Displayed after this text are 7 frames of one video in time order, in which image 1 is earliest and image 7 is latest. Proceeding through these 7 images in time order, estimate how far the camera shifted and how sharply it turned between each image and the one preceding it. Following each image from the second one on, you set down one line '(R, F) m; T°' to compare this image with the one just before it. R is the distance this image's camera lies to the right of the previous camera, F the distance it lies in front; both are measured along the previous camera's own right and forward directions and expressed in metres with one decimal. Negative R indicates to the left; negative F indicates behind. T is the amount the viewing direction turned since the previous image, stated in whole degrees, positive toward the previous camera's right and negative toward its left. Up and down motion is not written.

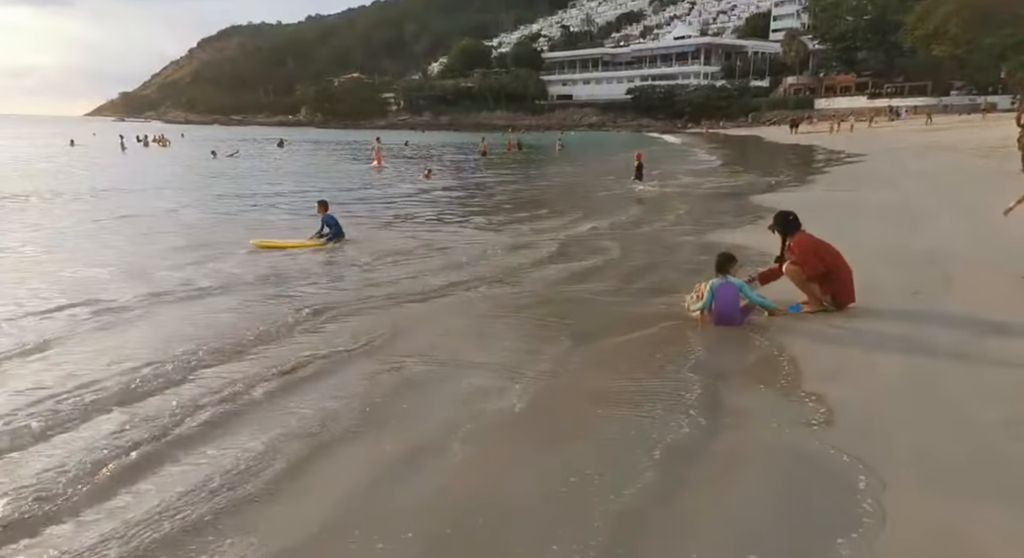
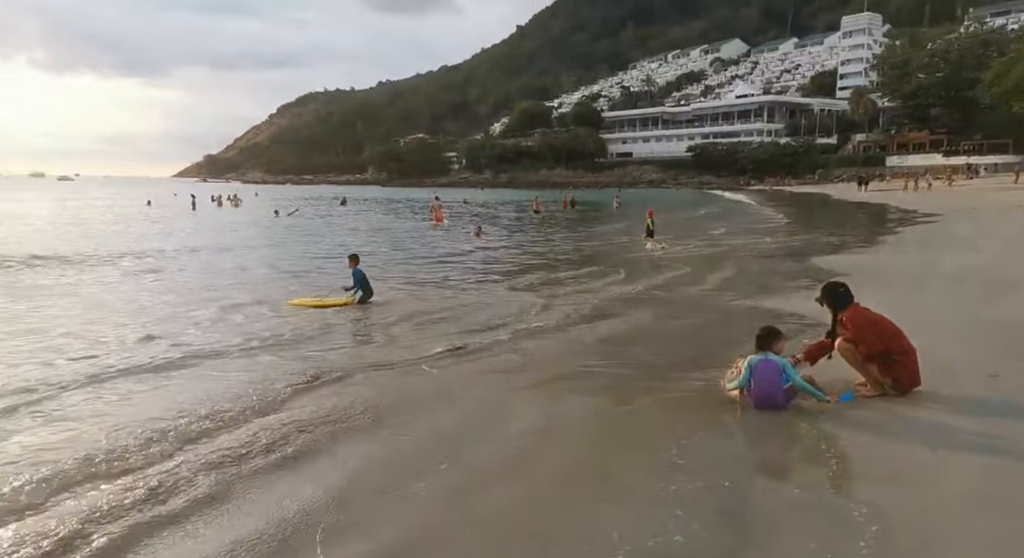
(+0.3, +0.6) m; -5°
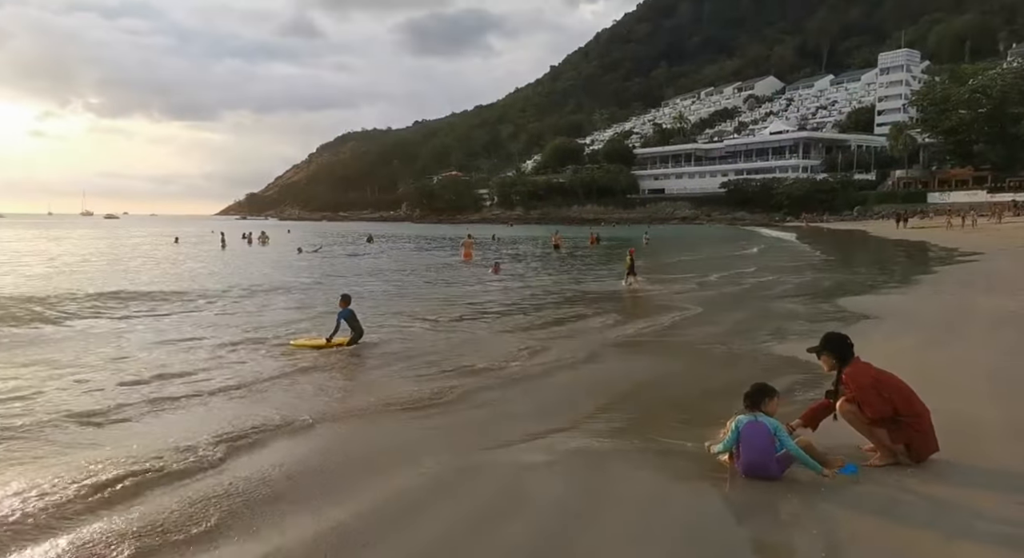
(+0.5, +0.6) m; -3°
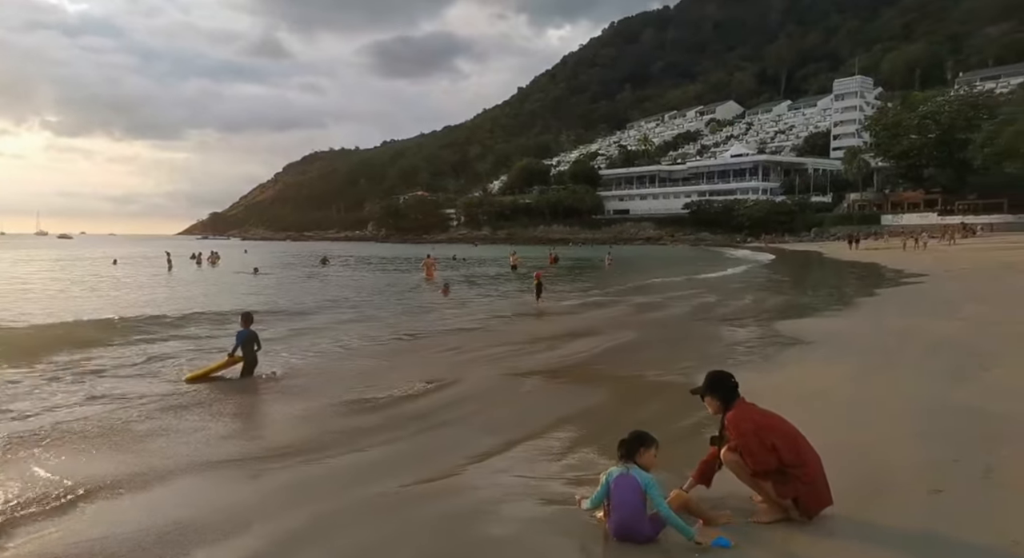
(+0.7, +0.5) m; +3°
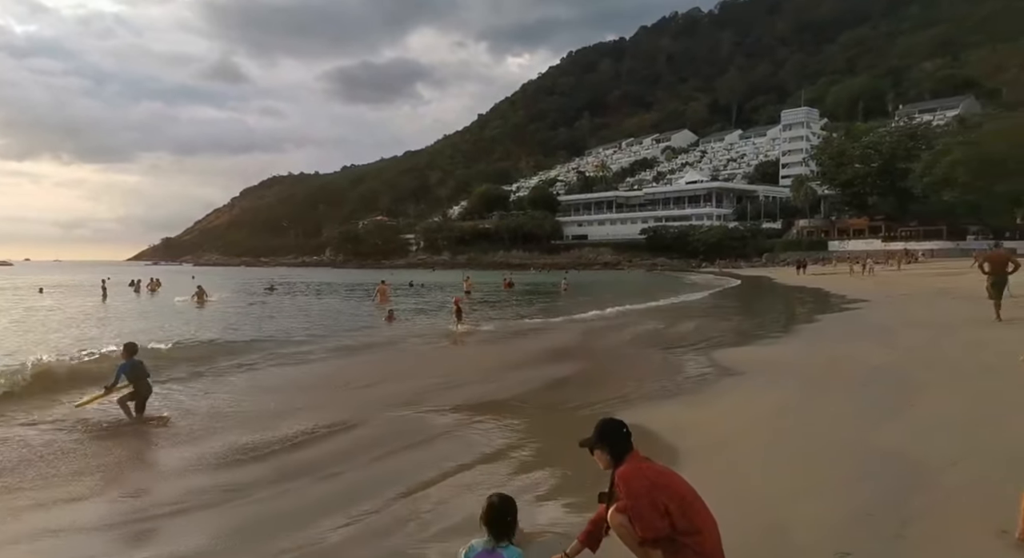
(+0.5, +0.3) m; +3°
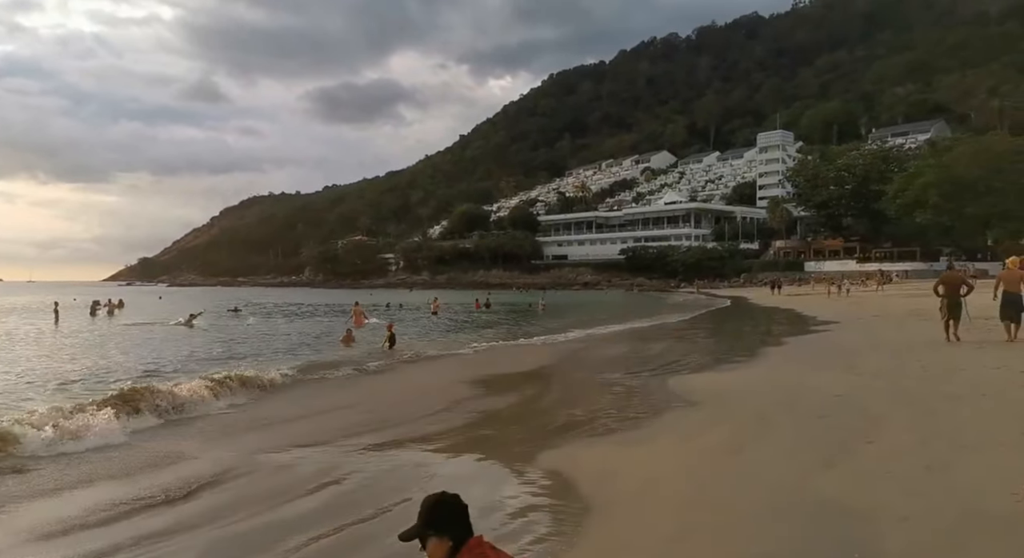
(+0.6, +0.7) m; +1°
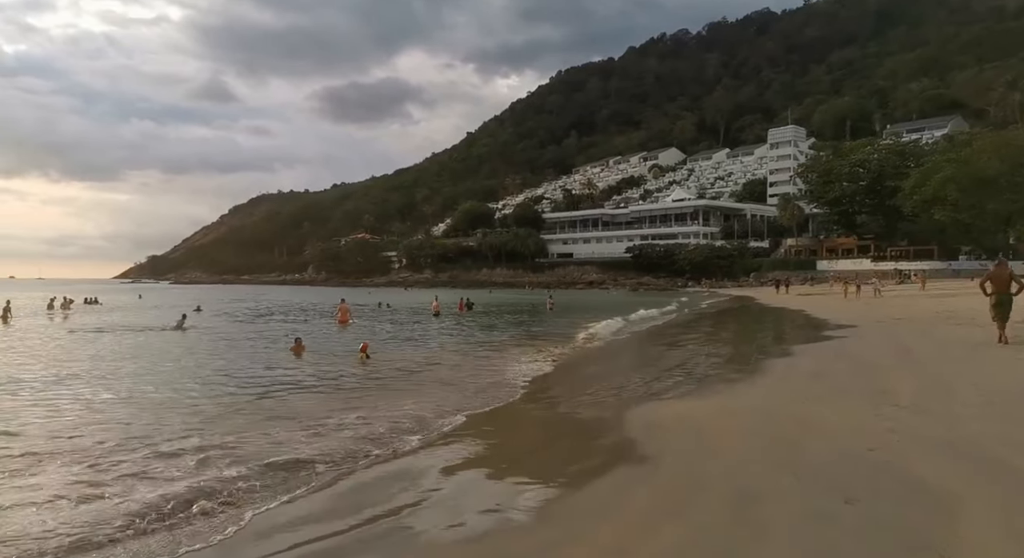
(+0.9, +3.4) m; -1°
